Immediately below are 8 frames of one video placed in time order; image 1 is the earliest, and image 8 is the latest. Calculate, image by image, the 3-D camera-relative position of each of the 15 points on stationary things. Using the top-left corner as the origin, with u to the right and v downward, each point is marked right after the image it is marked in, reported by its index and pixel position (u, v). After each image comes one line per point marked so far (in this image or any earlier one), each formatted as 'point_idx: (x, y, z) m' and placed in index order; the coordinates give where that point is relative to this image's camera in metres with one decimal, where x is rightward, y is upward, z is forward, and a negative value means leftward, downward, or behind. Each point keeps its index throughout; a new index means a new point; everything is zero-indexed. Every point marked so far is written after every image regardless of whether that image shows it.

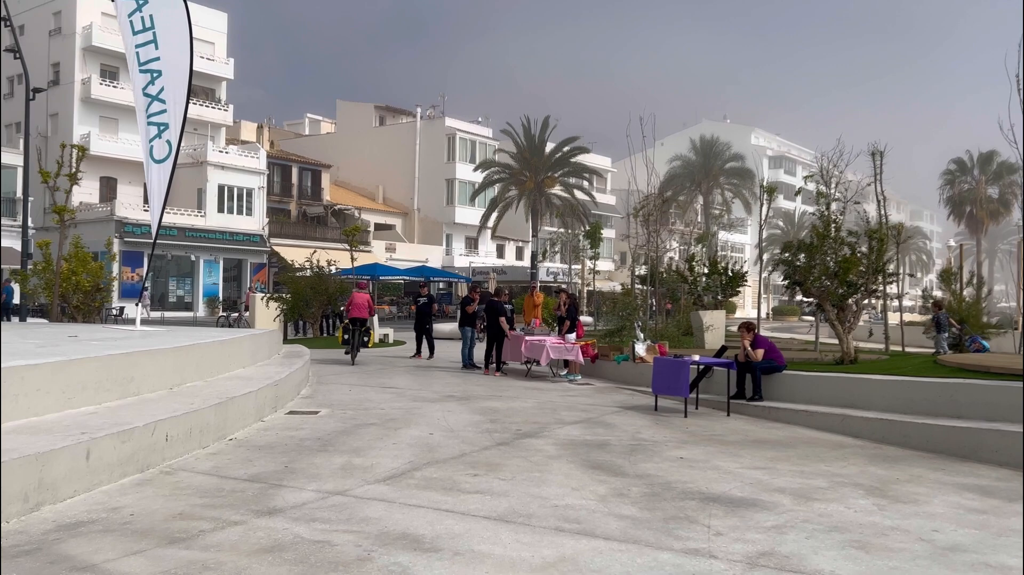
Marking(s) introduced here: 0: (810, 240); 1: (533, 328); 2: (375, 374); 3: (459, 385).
0: (+4.4, +0.8, +13.2) m
1: (+0.4, -0.8, +16.0) m
2: (-2.5, -1.5, +15.7) m
3: (-0.9, -1.5, +13.9) m
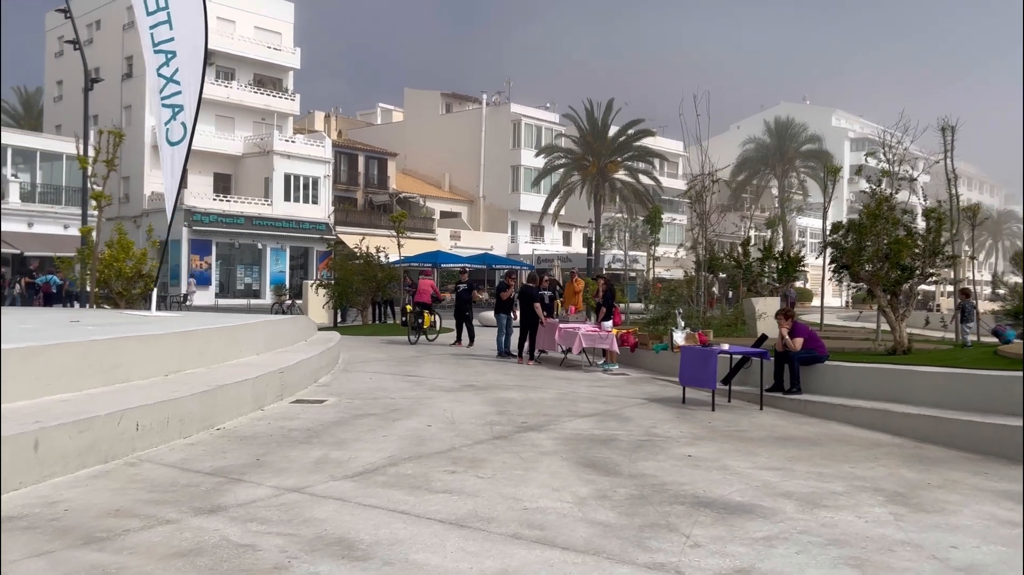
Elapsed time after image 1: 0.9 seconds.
0: (+4.8, +1.0, +12.3) m
1: (+1.0, -0.5, +15.4) m
2: (-1.9, -1.3, +15.3) m
3: (-0.4, -1.3, +13.4) m
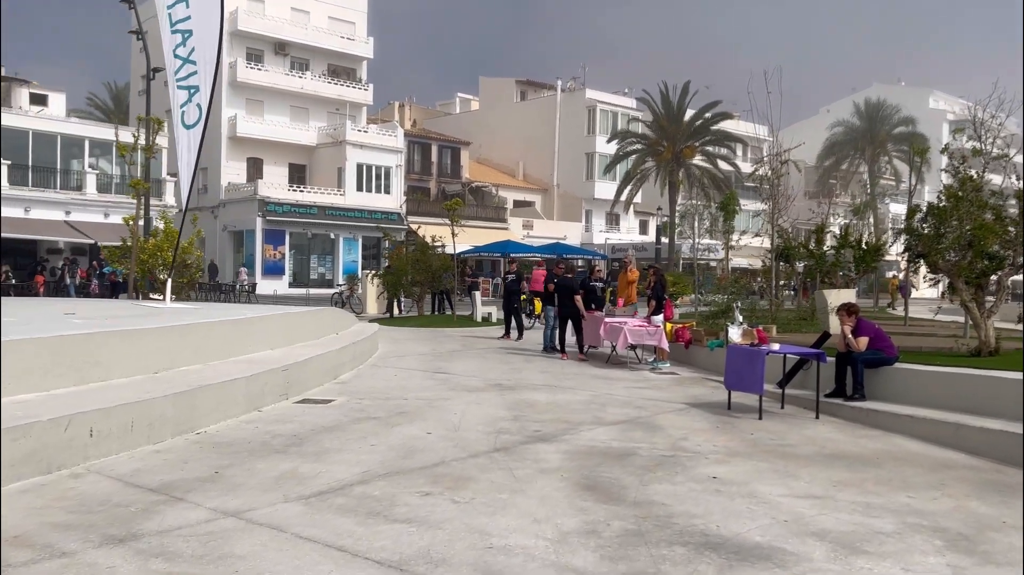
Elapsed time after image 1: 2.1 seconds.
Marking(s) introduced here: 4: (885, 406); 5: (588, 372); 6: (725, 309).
0: (+5.2, +1.1, +10.8) m
1: (+1.7, -0.4, +14.3) m
2: (-1.1, -1.1, +14.5) m
3: (+0.1, -1.2, +12.5) m
4: (+3.8, -1.2, +8.9) m
5: (+1.1, -1.2, +12.4) m
6: (+3.8, -0.4, +15.6) m
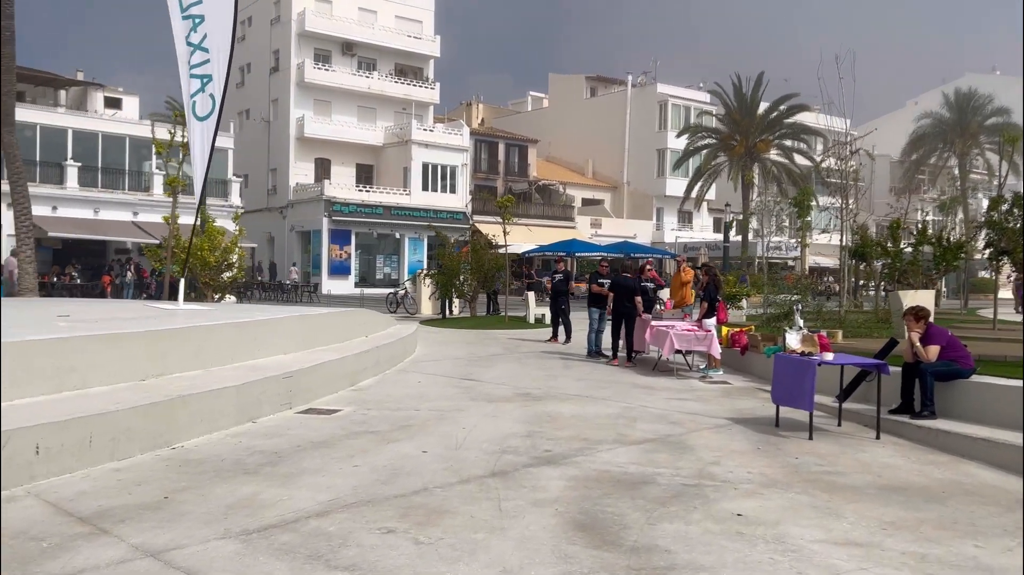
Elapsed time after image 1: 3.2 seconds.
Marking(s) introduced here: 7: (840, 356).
0: (+5.5, +1.1, +9.5) m
1: (+2.3, -0.4, +13.3) m
2: (-0.5, -1.1, +13.7) m
3: (+0.6, -1.2, +11.6) m
4: (+3.9, -1.2, +7.7) m
5: (+1.5, -1.2, +11.5) m
6: (+4.5, -0.4, +14.4) m
7: (+2.9, -0.6, +8.2) m
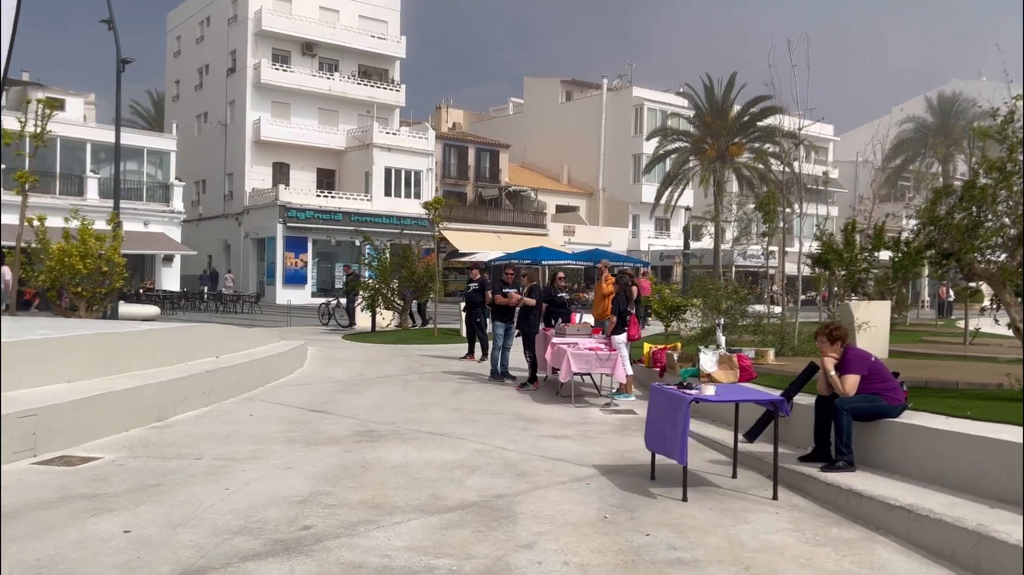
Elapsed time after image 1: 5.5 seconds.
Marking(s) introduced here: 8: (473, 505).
0: (+4.0, +1.0, +7.7) m
1: (+0.8, -0.5, +11.4) m
2: (-2.0, -1.3, +11.8) m
3: (-0.9, -1.3, +9.7) m
4: (+2.4, -1.3, +5.8) m
5: (0.0, -1.4, +9.6) m
6: (+3.0, -0.5, +12.6) m
7: (+1.5, -0.7, +6.3) m
8: (-0.3, -1.4, +5.7) m
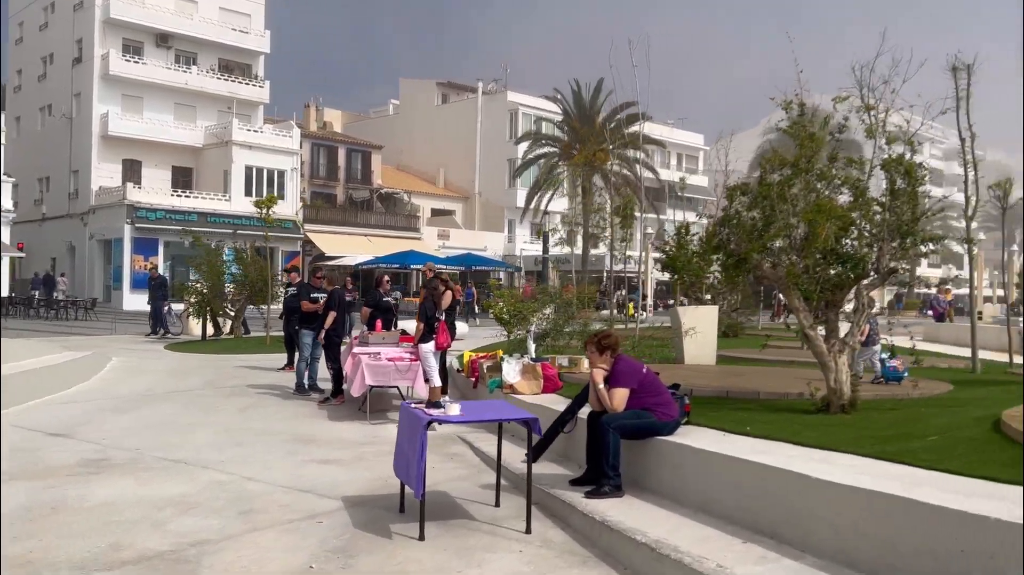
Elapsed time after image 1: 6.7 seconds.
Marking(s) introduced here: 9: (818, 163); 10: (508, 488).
0: (+2.1, +1.0, +7.2) m
1: (-1.6, -0.6, +10.5) m
2: (-4.4, -1.4, +10.6) m
3: (-3.1, -1.4, +8.6) m
4: (+0.7, -1.3, +5.2) m
5: (-2.1, -1.4, +8.6) m
6: (+0.4, -0.6, +11.9) m
7: (-0.3, -0.7, +5.5) m
8: (-1.9, -1.4, +4.7) m
9: (+2.4, +1.0, +7.0) m
10: (0.0, -1.5, +6.3) m
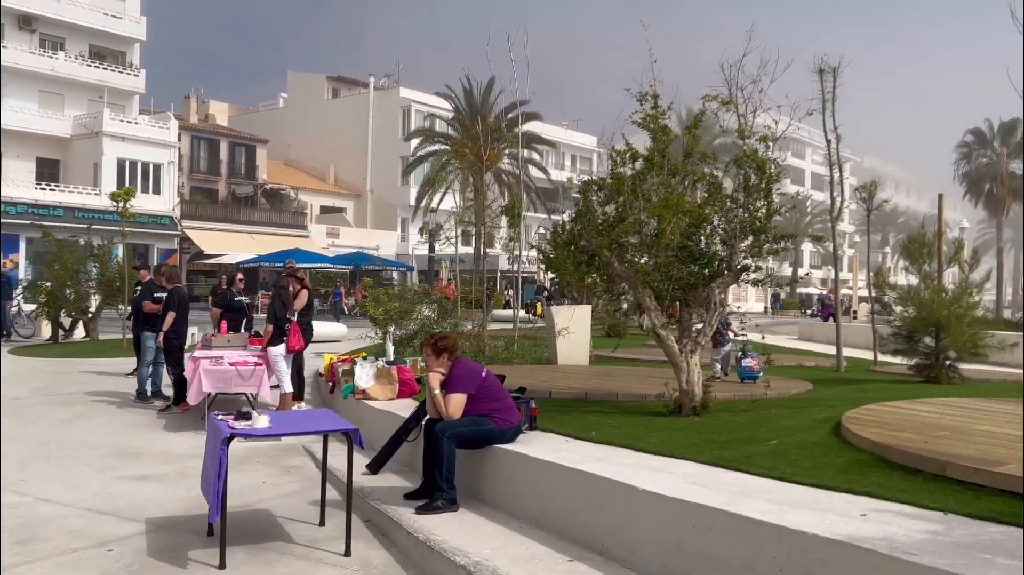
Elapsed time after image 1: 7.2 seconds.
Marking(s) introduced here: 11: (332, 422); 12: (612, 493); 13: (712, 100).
0: (+0.9, +1.0, +6.9) m
1: (-3.1, -0.5, +9.8) m
2: (-6.0, -1.3, +9.6) m
3: (-4.4, -1.4, +7.7) m
4: (-0.3, -1.3, +4.7) m
5: (-3.5, -1.4, +7.8) m
6: (-1.3, -0.6, +11.5) m
7: (-1.3, -0.7, +5.0) m
8: (-2.8, -1.4, +4.0) m
9: (+1.2, +1.0, +6.8) m
10: (-1.1, -1.4, +5.8) m
11: (-1.0, -0.8, +4.9) m
12: (+0.5, -1.0, +4.2) m
13: (+1.7, +1.7, +7.8) m
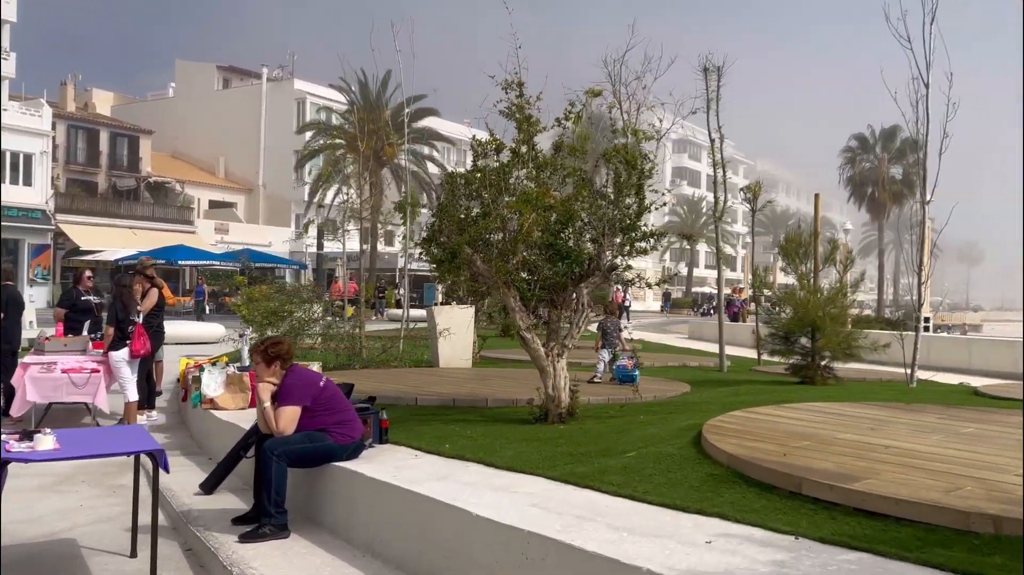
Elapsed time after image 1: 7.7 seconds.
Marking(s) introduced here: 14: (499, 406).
0: (-0.2, +1.0, +6.5) m
1: (-4.5, -0.5, +8.9) m
2: (-7.3, -1.3, +8.4) m
3: (-5.5, -1.4, +6.7) m
4: (-1.1, -1.3, +4.2) m
5: (-4.6, -1.4, +6.9) m
6: (-2.9, -0.6, +10.8) m
7: (-2.1, -0.7, +4.3) m
8: (-3.5, -1.4, +3.2) m
9: (+0.2, +1.0, +6.4) m
10: (-2.1, -1.4, +5.2) m
11: (-1.8, -0.8, +4.3) m
12: (-0.3, -1.0, +3.7) m
13: (+0.6, +1.7, +7.4) m
14: (-0.1, -1.0, +7.1) m
